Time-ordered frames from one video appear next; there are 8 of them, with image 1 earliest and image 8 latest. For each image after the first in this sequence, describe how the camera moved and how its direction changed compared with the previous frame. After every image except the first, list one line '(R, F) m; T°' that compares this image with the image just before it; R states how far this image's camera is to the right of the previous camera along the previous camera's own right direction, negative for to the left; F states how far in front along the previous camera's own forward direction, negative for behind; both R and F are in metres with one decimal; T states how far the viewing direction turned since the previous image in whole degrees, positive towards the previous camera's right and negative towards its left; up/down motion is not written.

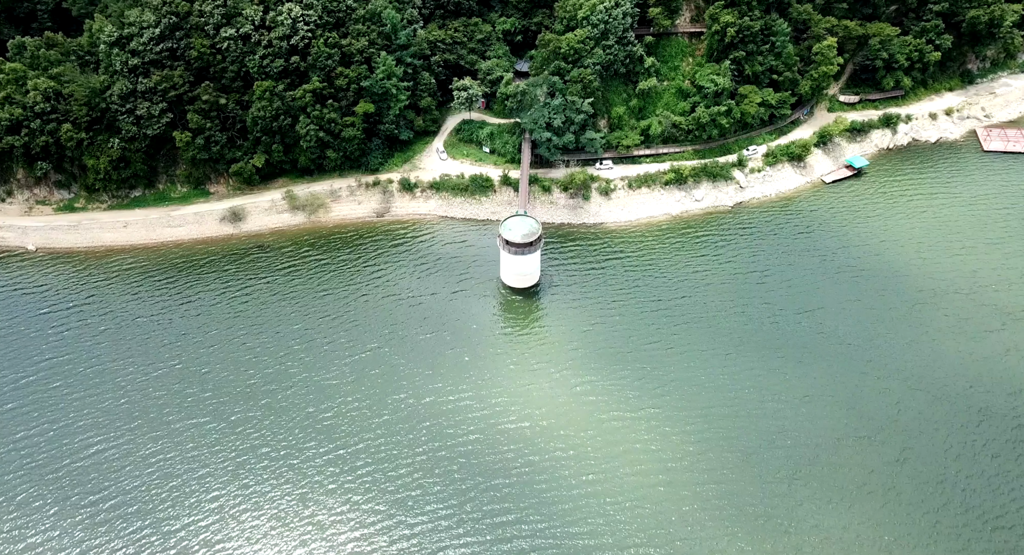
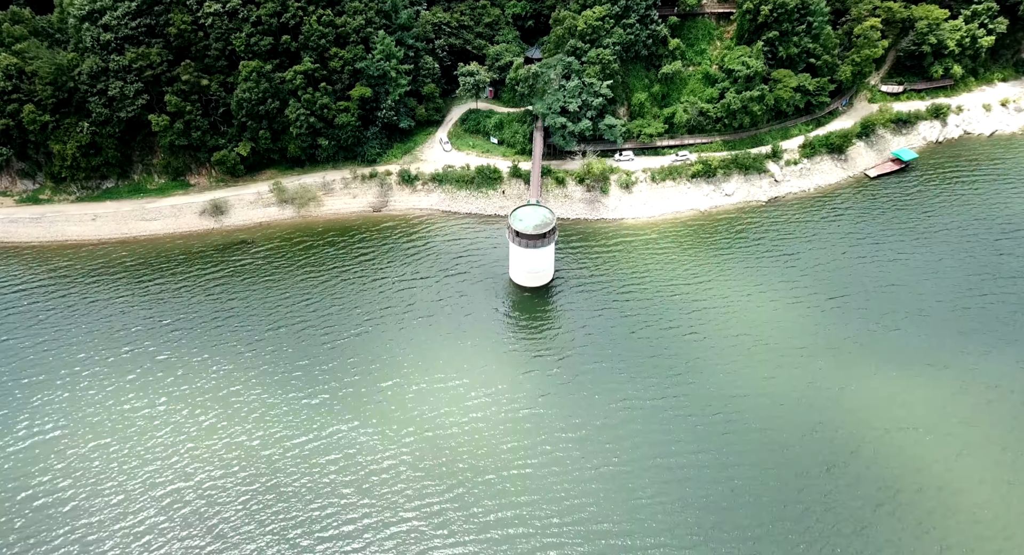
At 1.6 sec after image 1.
(-0.1, +9.4) m; -1°
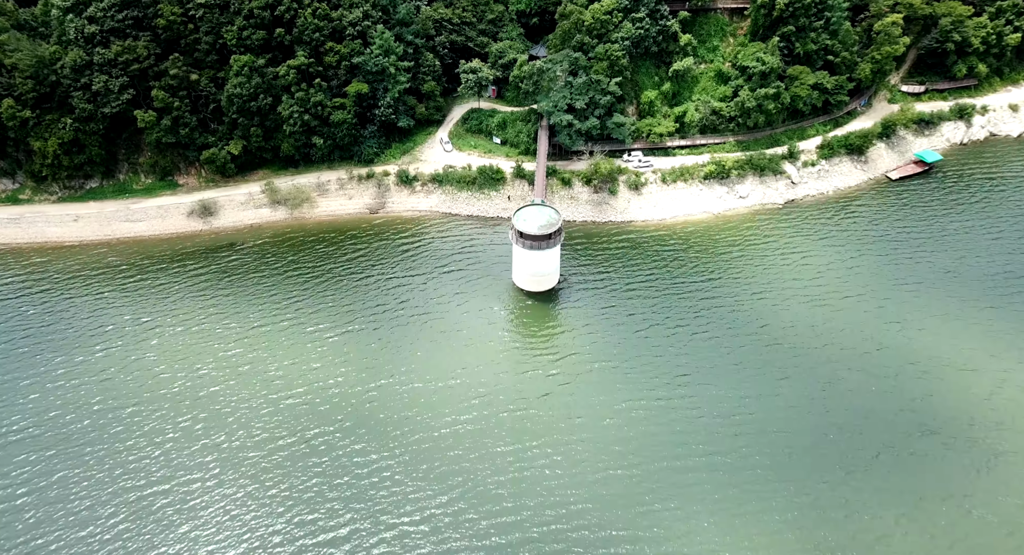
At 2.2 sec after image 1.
(0.0, +4.2) m; 0°
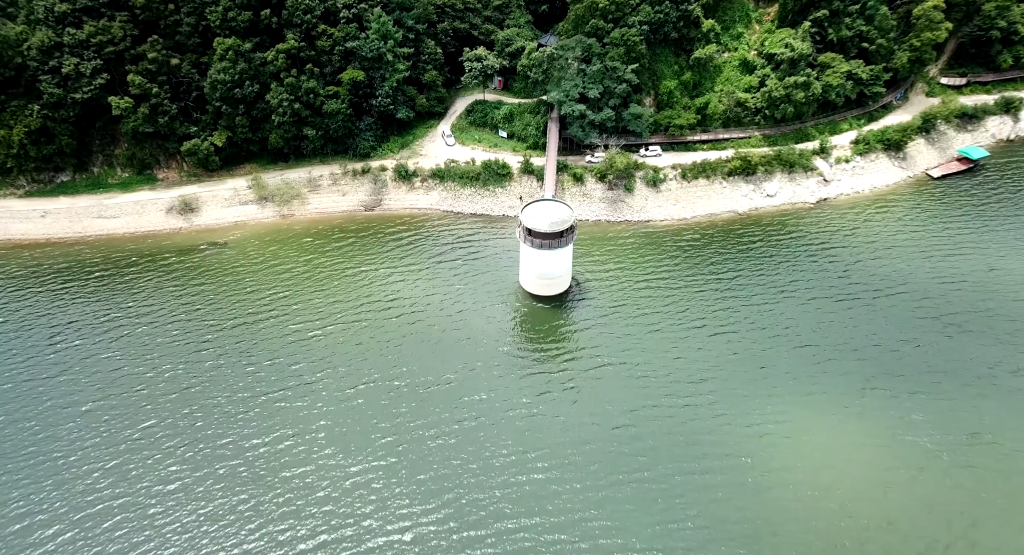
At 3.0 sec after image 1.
(-0.2, +6.6) m; 0°
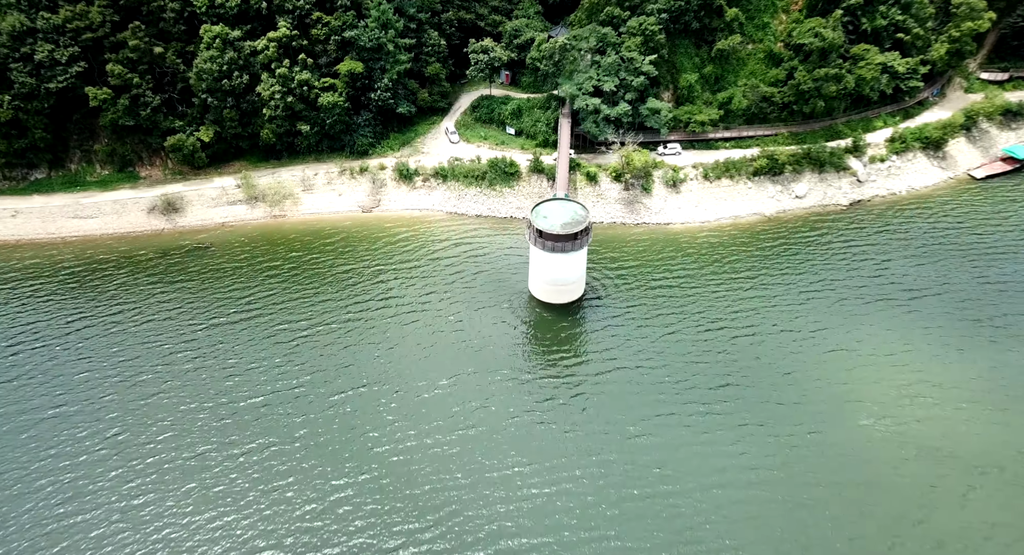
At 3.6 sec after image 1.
(-0.4, +5.5) m; 0°
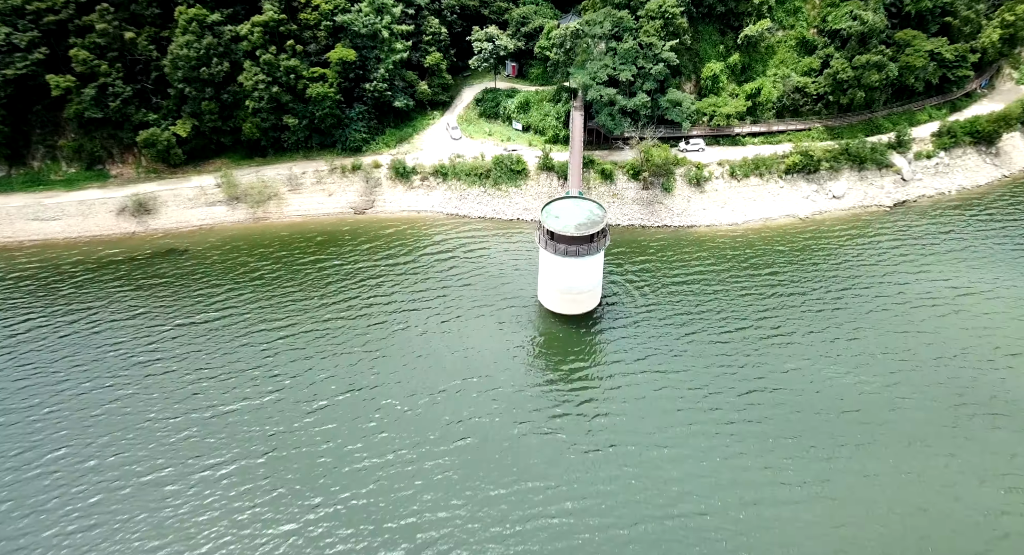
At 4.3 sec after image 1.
(-0.1, +6.6) m; -1°
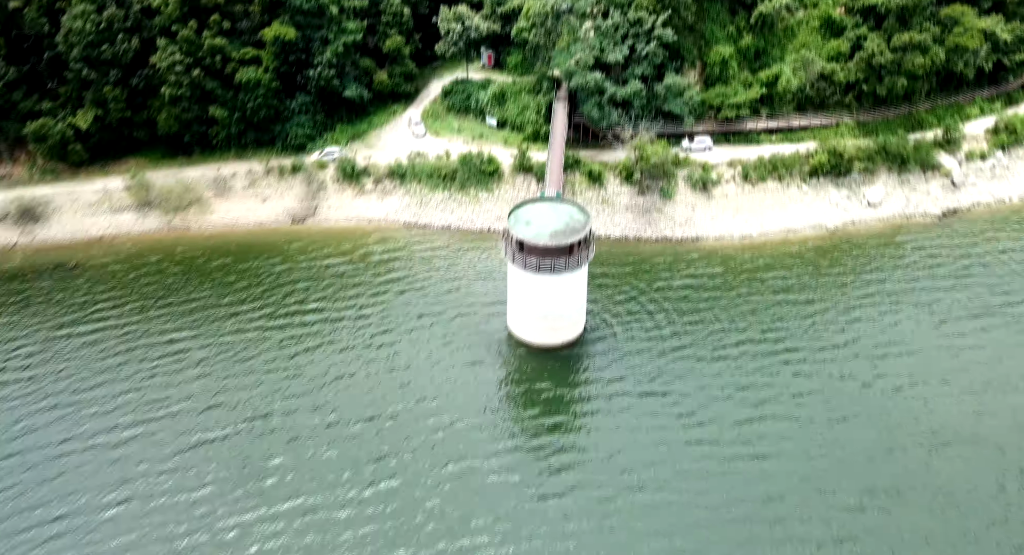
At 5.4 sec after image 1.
(+2.5, +10.8) m; 0°
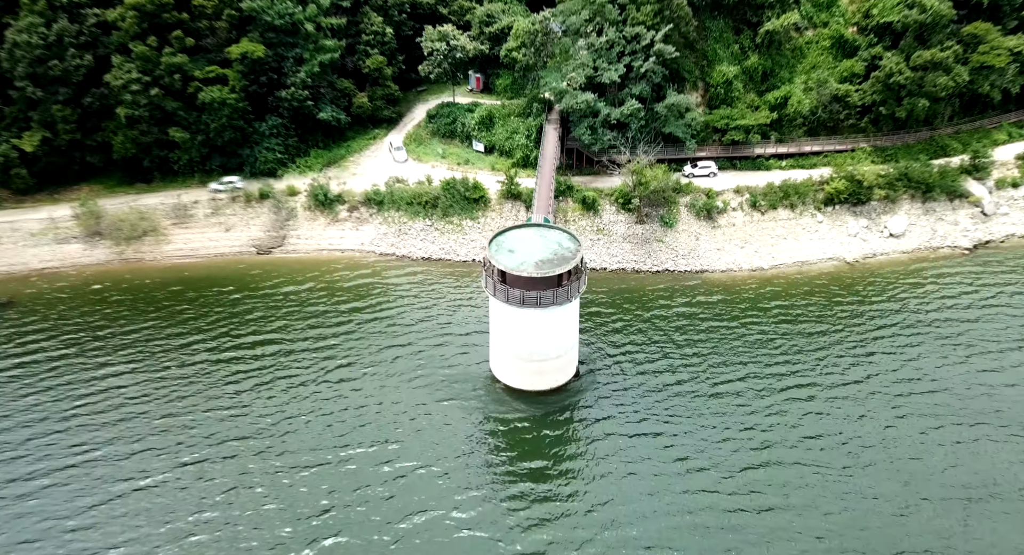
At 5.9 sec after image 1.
(+1.1, +4.9) m; 0°
